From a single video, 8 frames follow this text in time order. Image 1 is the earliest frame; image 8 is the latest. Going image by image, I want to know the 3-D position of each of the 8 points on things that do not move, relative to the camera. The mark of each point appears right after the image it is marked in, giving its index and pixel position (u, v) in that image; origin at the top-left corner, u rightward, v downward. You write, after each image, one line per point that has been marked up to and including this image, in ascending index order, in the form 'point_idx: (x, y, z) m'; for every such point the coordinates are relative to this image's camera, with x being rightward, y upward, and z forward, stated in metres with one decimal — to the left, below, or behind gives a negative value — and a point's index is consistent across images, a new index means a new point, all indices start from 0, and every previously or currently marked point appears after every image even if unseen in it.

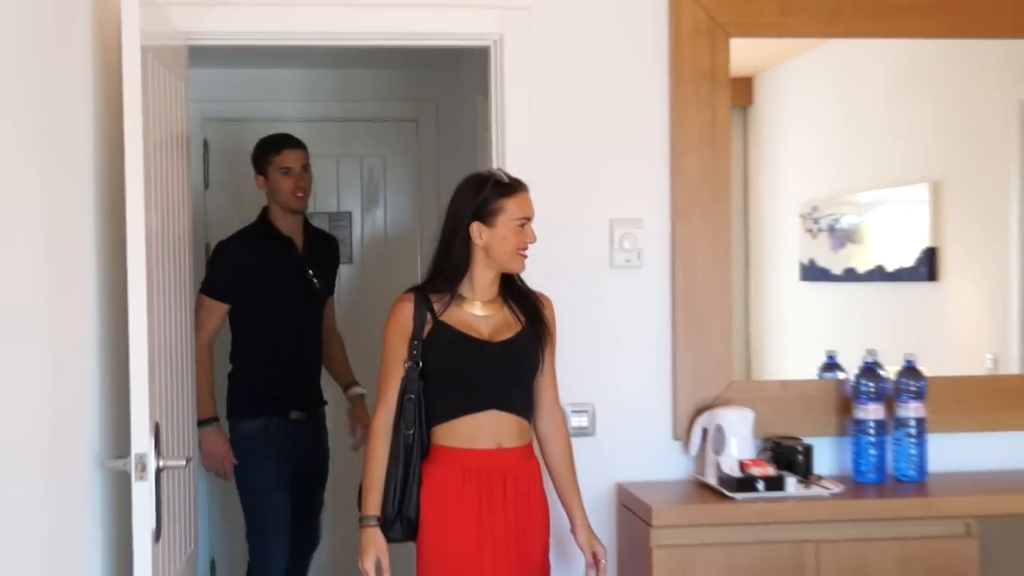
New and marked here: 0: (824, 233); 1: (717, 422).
0: (+0.7, +0.1, +1.9) m
1: (+0.5, -0.3, +1.8) m
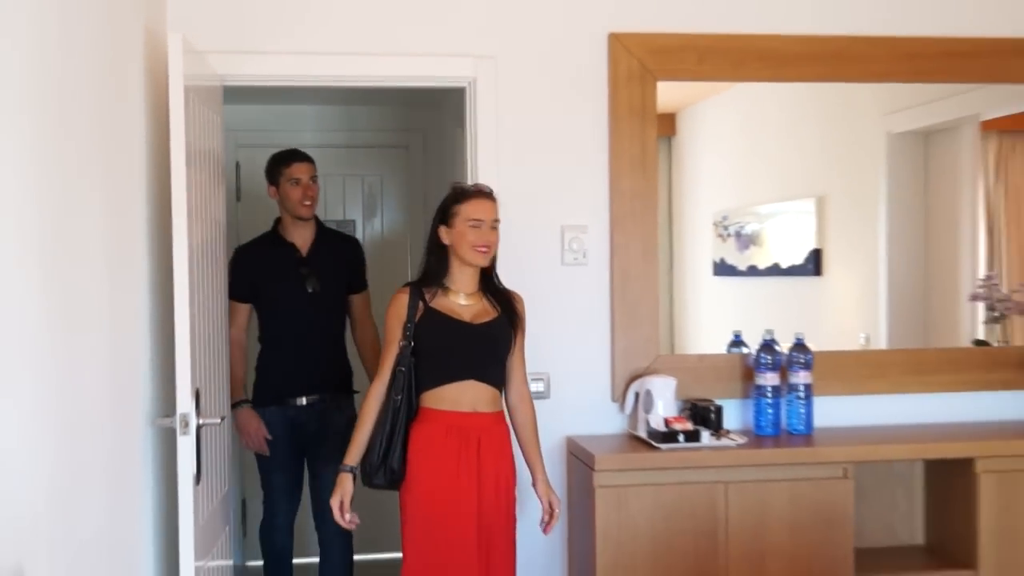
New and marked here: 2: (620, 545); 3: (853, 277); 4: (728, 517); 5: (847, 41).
0: (+0.7, +0.2, +2.4) m
1: (+0.4, -0.3, +2.2) m
2: (+0.3, -0.7, +2.1) m
3: (+1.0, 0.0, +2.5) m
4: (+0.6, -0.6, +2.1) m
5: (+1.0, +0.8, +2.4) m
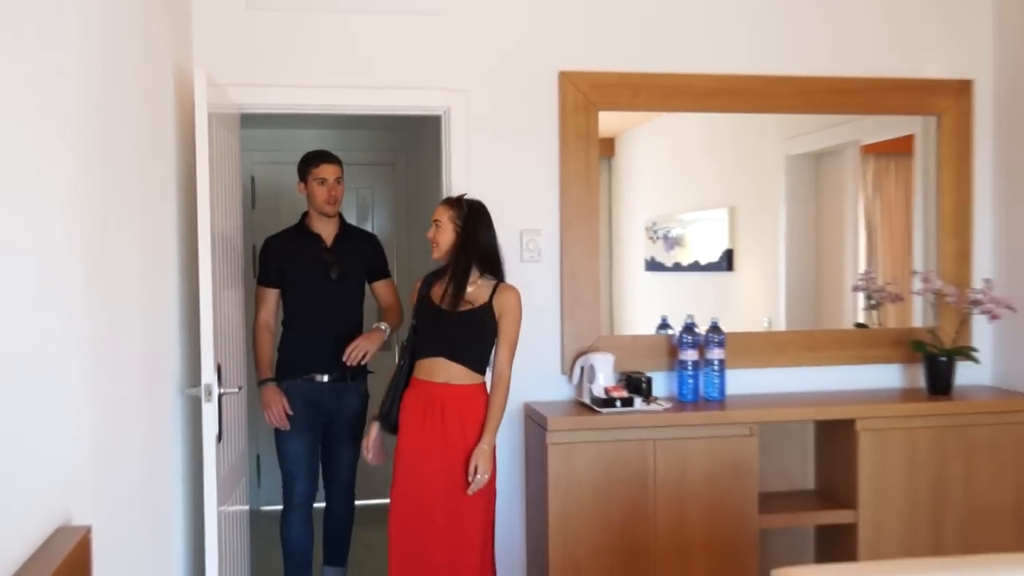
0: (+0.5, +0.2, +2.9) m
1: (+0.3, -0.3, +2.7) m
2: (+0.2, -0.7, +2.6) m
3: (+0.9, +0.1, +3.0) m
4: (+0.5, -0.6, +2.6) m
5: (+0.9, +0.8, +2.9) m
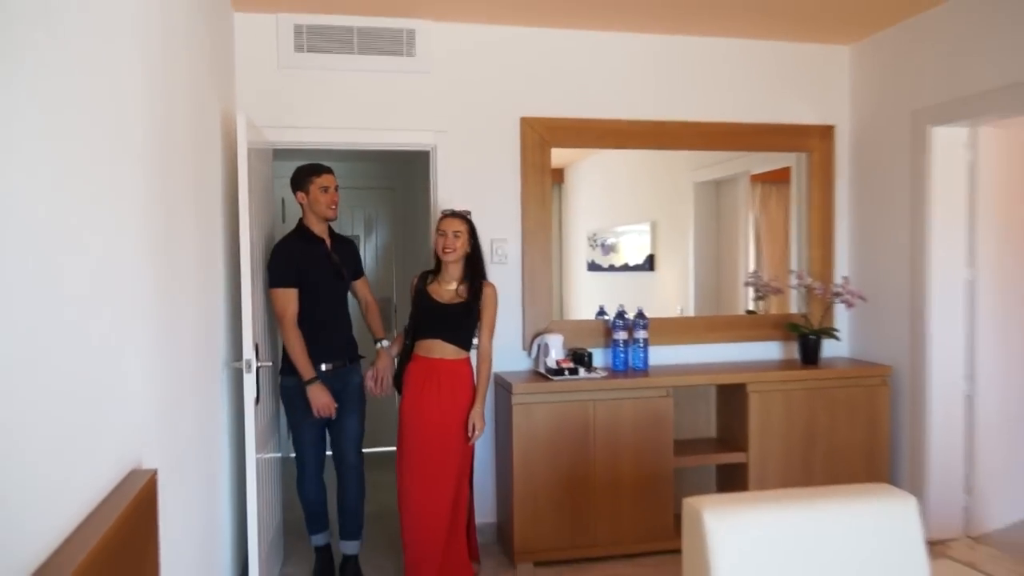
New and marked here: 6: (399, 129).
0: (+0.4, +0.2, +3.8) m
1: (+0.1, -0.2, +3.6) m
2: (+0.1, -0.7, +3.4) m
3: (+0.8, +0.1, +3.9) m
4: (+0.4, -0.6, +3.4) m
5: (+0.8, +0.8, +3.8) m
6: (-0.5, +0.7, +3.6) m
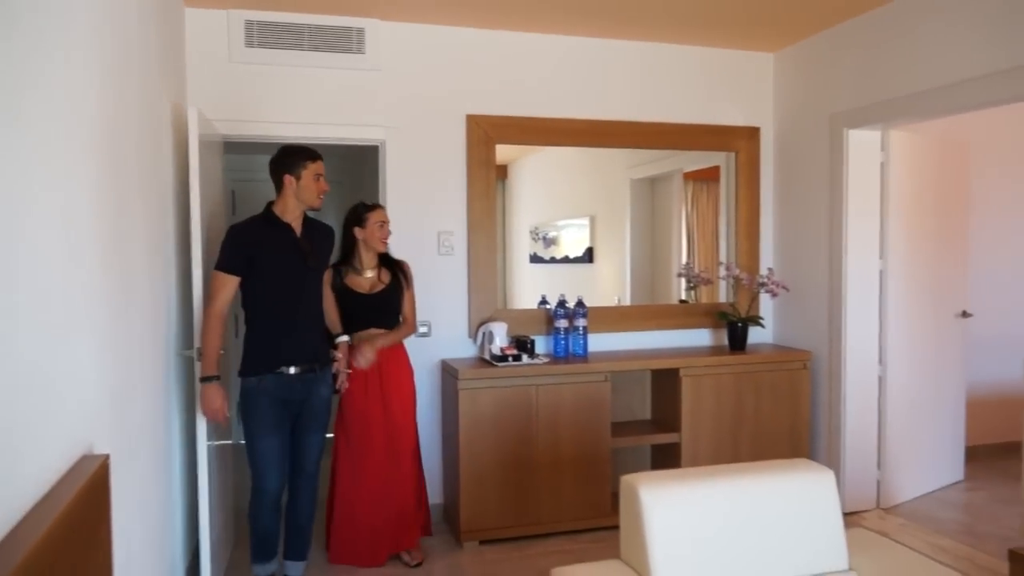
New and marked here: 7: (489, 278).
0: (+0.1, +0.2, +4.0) m
1: (-0.1, -0.2, +3.7) m
2: (-0.2, -0.6, +3.6) m
3: (+0.5, +0.1, +4.1) m
4: (+0.1, -0.5, +3.6) m
5: (+0.5, +0.8, +4.0) m
6: (-0.8, +0.8, +3.7) m
7: (-0.1, 0.0, +3.8) m
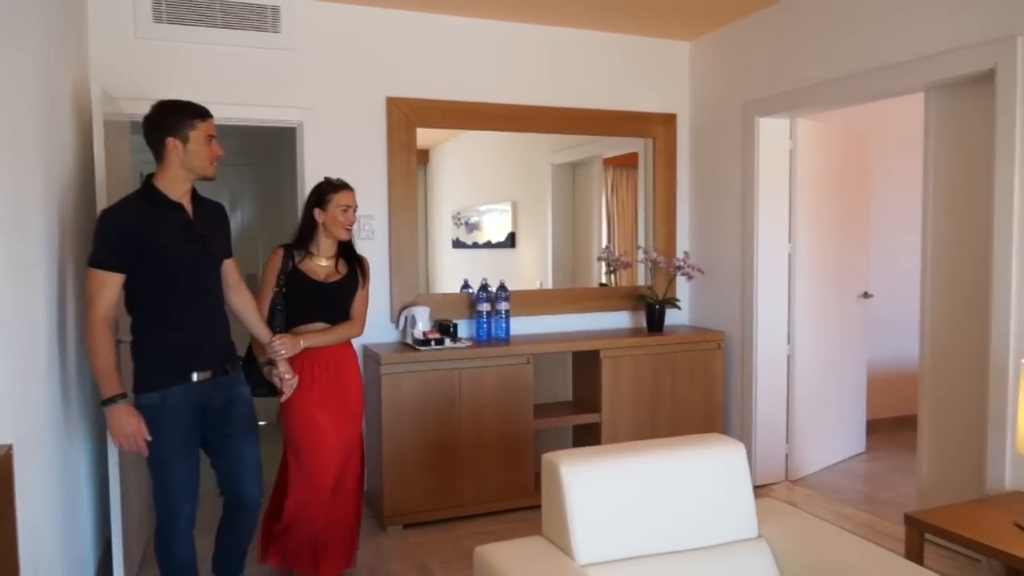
0: (-0.3, +0.3, +4.0) m
1: (-0.5, -0.1, +3.7) m
2: (-0.5, -0.5, +3.5) m
3: (+0.1, +0.2, +4.1) m
4: (-0.2, -0.5, +3.6) m
5: (+0.1, +0.9, +4.0) m
6: (-1.1, +0.8, +3.6) m
7: (-0.5, +0.1, +3.8) m
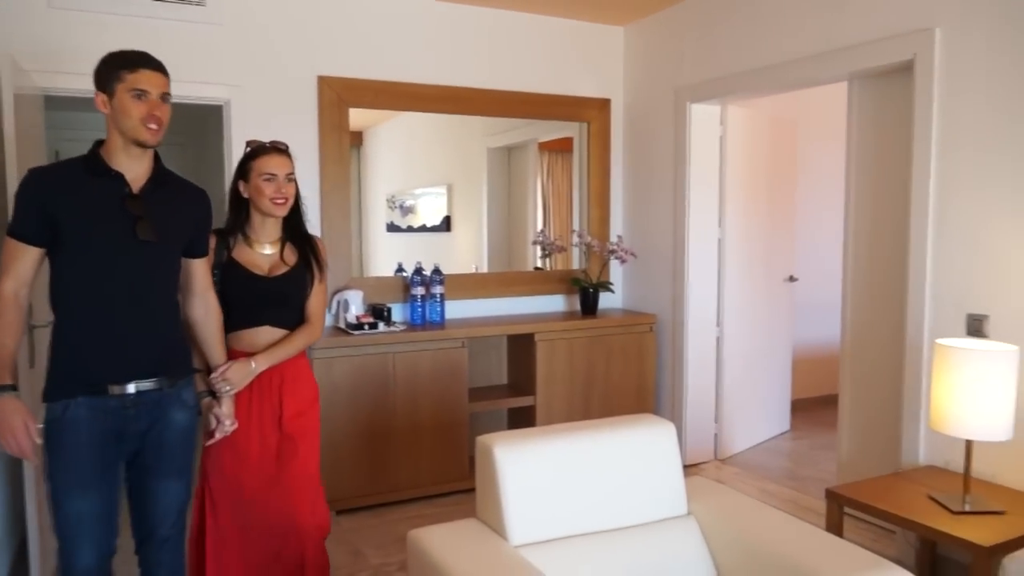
0: (-0.6, +0.4, +3.9) m
1: (-0.8, 0.0, +3.7) m
2: (-0.8, -0.5, +3.5) m
3: (-0.2, +0.3, +4.1) m
4: (-0.5, -0.4, +3.6) m
5: (-0.3, +1.0, +4.0) m
6: (-1.4, +0.9, +3.5) m
7: (-0.8, +0.2, +3.7) m
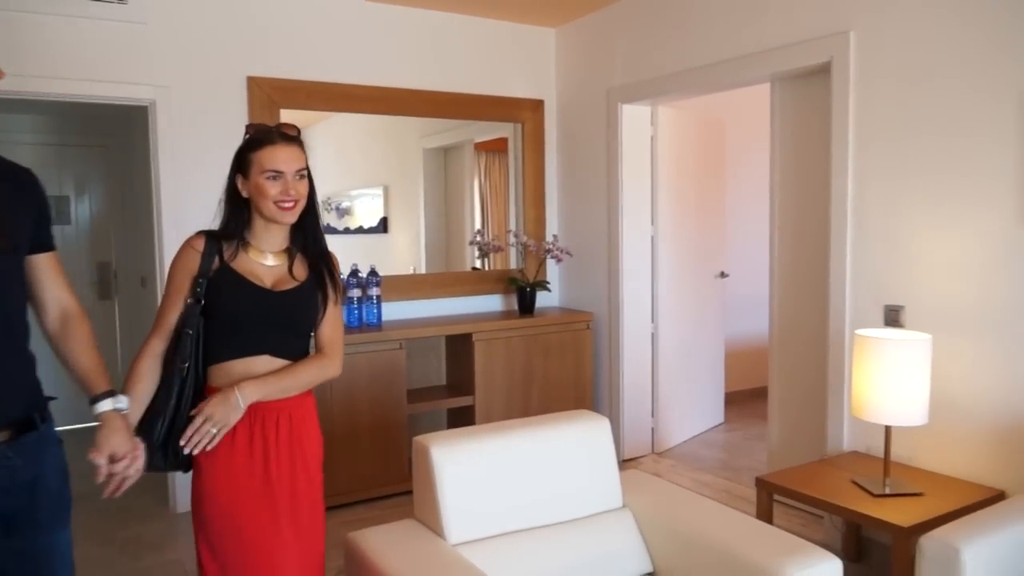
0: (-0.9, +0.4, +3.9) m
1: (-1.1, -0.1, +3.6) m
2: (-1.1, -0.5, +3.4) m
3: (-0.6, +0.3, +4.1) m
4: (-0.8, -0.4, +3.6) m
5: (-0.6, +1.0, +4.0) m
6: (-1.7, +0.9, +3.4) m
7: (-1.1, +0.2, +3.7) m
